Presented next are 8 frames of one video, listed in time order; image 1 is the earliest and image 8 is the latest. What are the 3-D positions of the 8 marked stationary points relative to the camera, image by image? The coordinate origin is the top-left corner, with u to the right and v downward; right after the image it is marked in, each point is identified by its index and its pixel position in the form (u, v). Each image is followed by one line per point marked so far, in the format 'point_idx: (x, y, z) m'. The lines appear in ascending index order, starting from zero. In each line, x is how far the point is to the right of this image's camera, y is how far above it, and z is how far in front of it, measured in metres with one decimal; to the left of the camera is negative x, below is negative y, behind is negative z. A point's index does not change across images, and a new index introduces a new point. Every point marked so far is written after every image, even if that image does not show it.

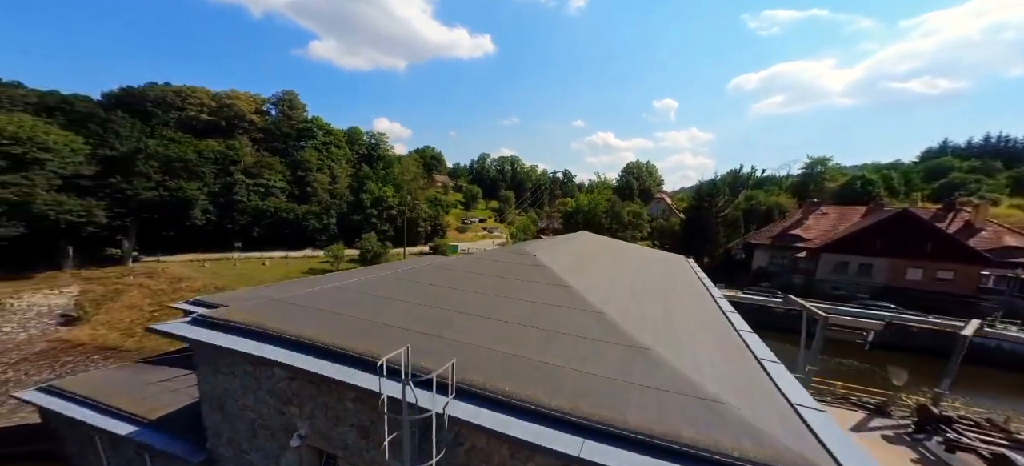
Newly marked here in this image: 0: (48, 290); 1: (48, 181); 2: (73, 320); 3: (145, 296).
0: (-24.2, -2.8, +18.4) m
1: (-25.3, +2.9, +18.7) m
2: (-22.0, -4.0, +17.7) m
3: (-20.3, -3.2, +18.7) m
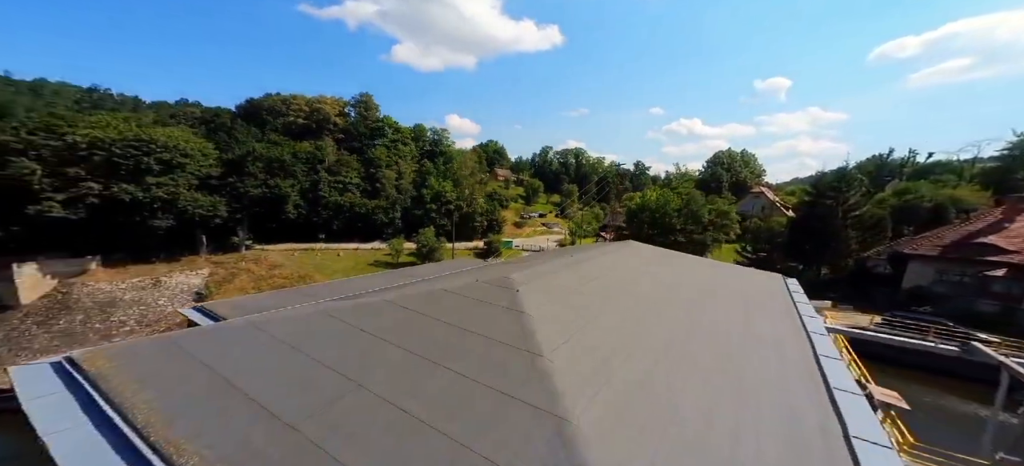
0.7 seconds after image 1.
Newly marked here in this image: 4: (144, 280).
0: (-20.5, -2.2, +22.4) m
1: (-21.4, +3.5, +22.9) m
2: (-18.5, -3.5, +21.2) m
3: (-16.6, -2.7, +21.8) m
4: (-21.8, -2.7, +20.9) m
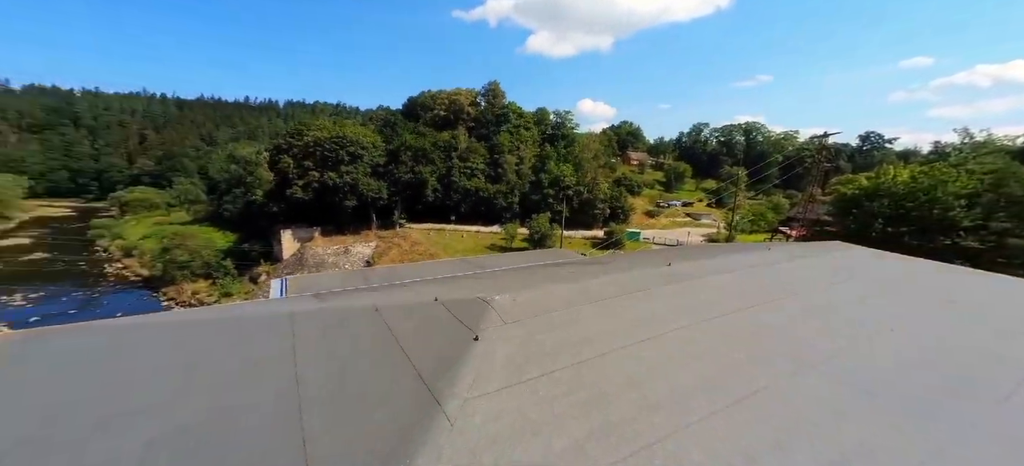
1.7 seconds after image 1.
0: (-11.4, -0.7, +26.9) m
1: (-11.6, +5.1, +27.6) m
2: (-10.1, -2.1, +25.1) m
3: (-8.1, -1.4, +24.8) m
4: (-13.1, -1.1, +26.2) m
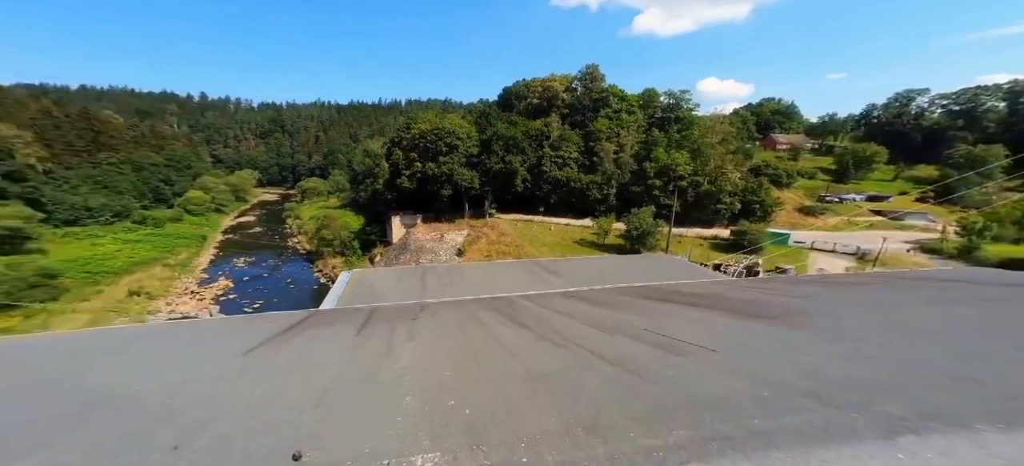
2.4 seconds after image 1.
0: (-4.3, +0.1, +27.3) m
1: (-4.1, +5.9, +27.9) m
2: (-3.6, -1.3, +25.3) m
3: (-1.8, -0.8, +24.4) m
4: (-6.2, -0.2, +27.1) m
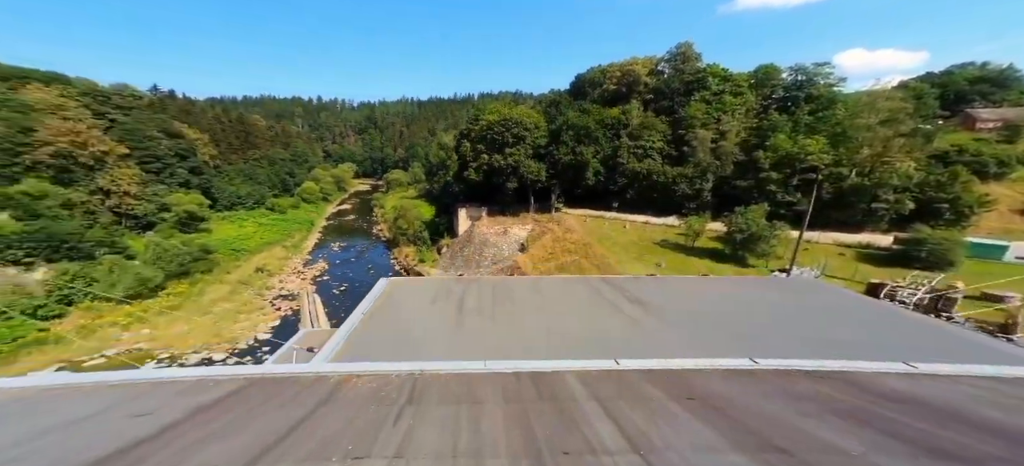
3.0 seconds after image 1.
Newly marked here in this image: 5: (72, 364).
0: (+0.7, +0.5, +26.2) m
1: (+1.2, +6.3, +26.6) m
2: (+0.9, -1.0, +24.0) m
3: (+2.6, -0.5, +22.9) m
4: (-1.2, +0.3, +26.3) m
5: (-23.8, -7.3, +20.1) m
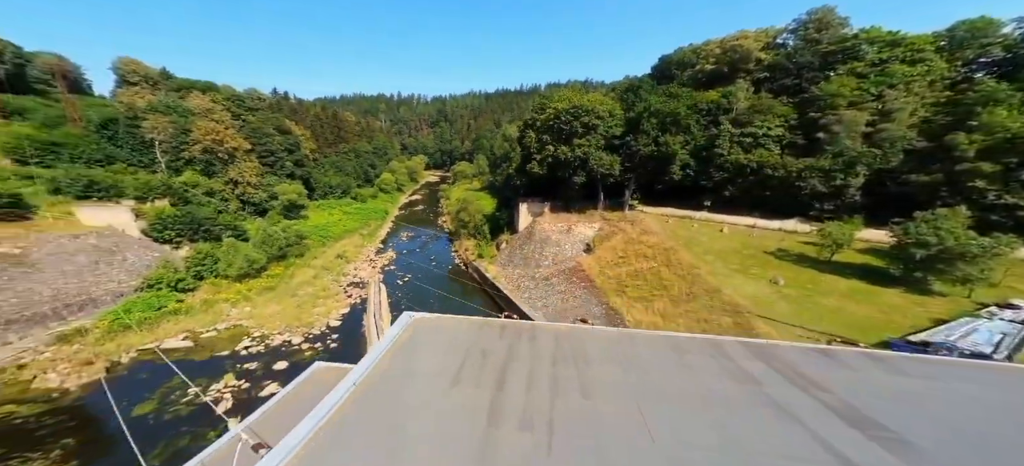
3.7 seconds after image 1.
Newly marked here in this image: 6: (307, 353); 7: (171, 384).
0: (+5.3, +0.7, +24.1) m
1: (+6.1, +6.4, +24.3) m
2: (+5.1, -0.9, +22.0) m
3: (+6.6, -0.5, +20.5) m
4: (+3.4, +0.5, +24.5) m
5: (-20.2, -6.3, +22.4) m
6: (-11.7, -6.7, +19.6) m
7: (-16.9, -7.5, +17.4) m
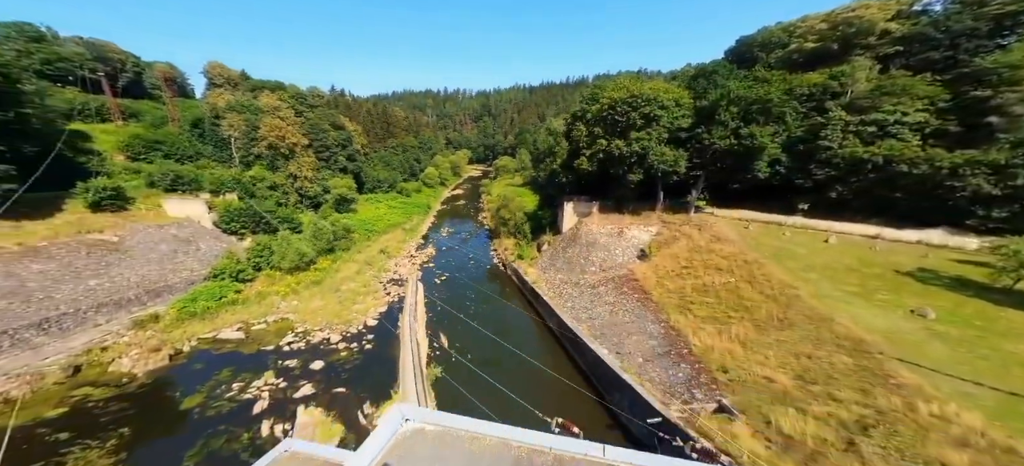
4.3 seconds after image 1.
0: (+8.2, +0.4, +21.7) m
1: (+9.2, +6.1, +21.7) m
2: (+7.8, -1.2, +19.6) m
3: (+9.1, -0.8, +18.0) m
4: (+6.4, +0.3, +22.3) m
5: (-17.4, -5.9, +23.0) m
6: (-9.3, -6.6, +19.2) m
7: (-14.8, -7.3, +17.7) m
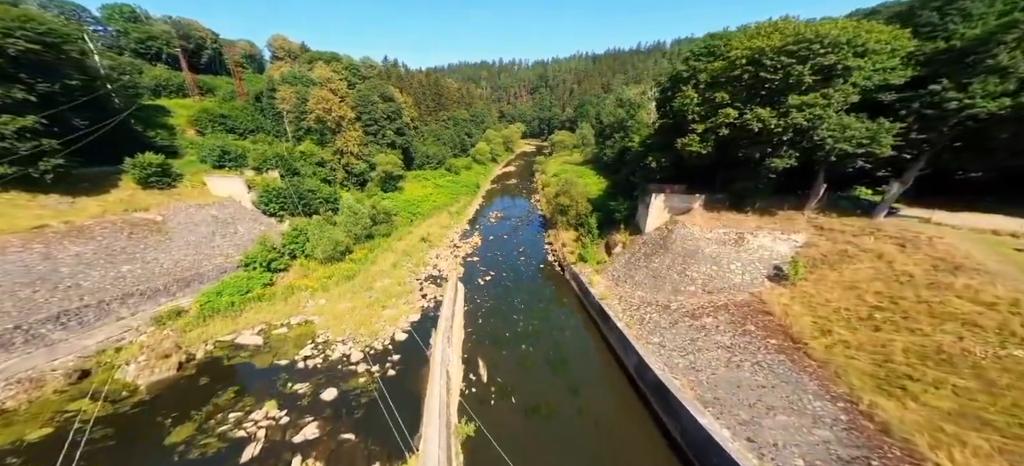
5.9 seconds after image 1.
0: (+11.5, +0.1, +14.9) m
1: (+12.6, +5.7, +14.5) m
2: (+10.7, -1.6, +13.1) m
3: (+11.8, -1.4, +11.3) m
4: (+9.8, 0.0, +15.9) m
5: (-13.9, -5.2, +20.1) m
6: (-6.4, -6.4, +15.3) m
7: (-12.1, -6.9, +14.5) m
